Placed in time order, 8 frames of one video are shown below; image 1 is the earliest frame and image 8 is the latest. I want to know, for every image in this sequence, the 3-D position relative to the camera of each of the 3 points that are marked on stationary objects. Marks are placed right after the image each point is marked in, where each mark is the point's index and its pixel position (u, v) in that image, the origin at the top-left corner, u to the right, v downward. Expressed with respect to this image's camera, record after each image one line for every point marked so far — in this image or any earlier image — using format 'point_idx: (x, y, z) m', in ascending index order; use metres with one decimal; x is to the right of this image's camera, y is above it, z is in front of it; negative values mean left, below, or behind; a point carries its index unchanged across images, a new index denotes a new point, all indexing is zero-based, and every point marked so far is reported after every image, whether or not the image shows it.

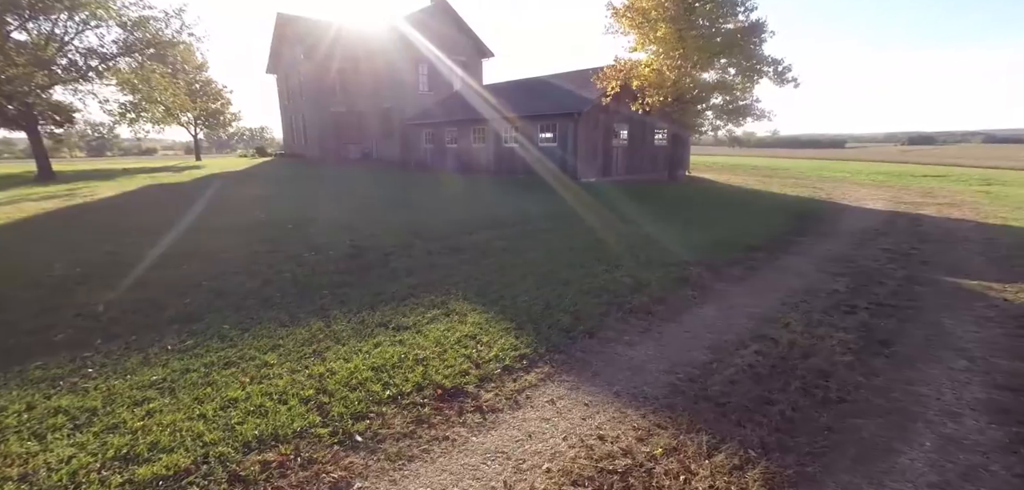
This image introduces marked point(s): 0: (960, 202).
0: (+15.0, +1.4, +16.1) m
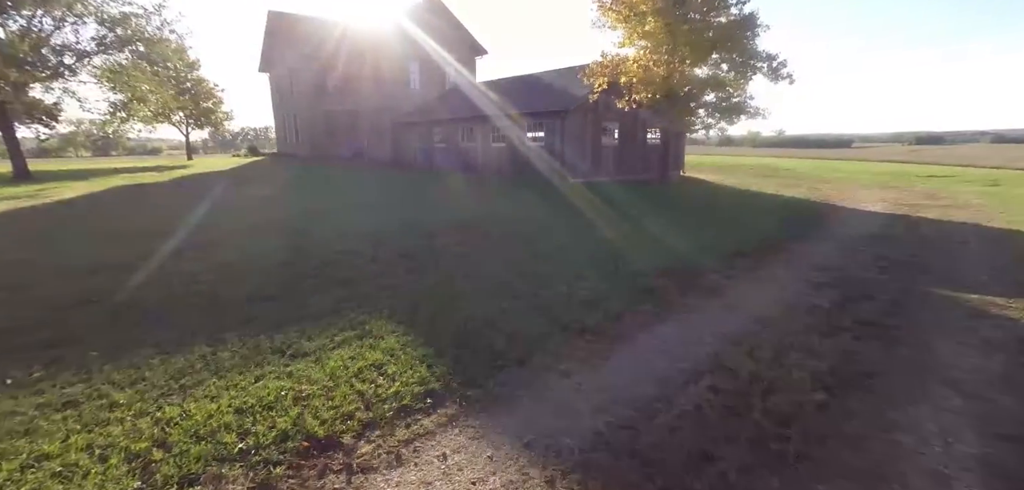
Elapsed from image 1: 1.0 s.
0: (+14.4, +1.3, +15.4) m
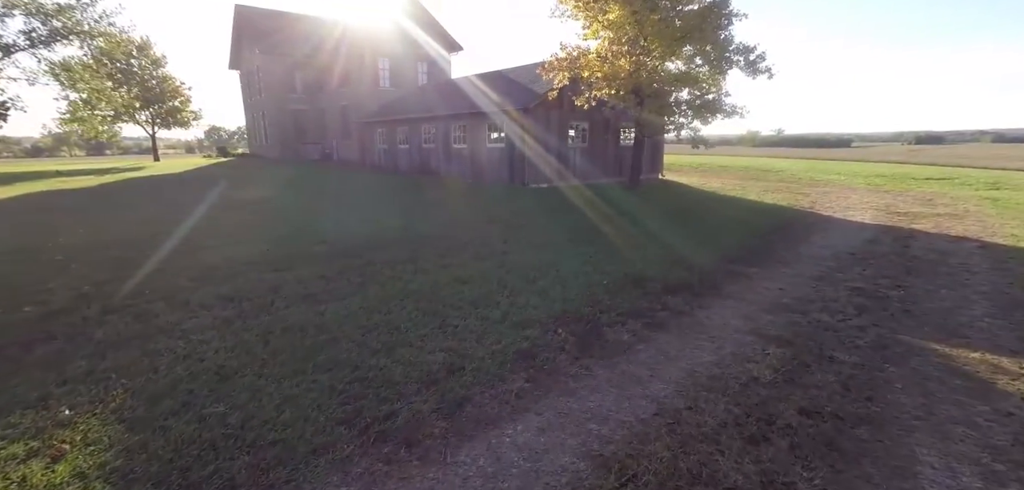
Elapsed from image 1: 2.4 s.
0: (+13.0, +0.9, +13.9) m
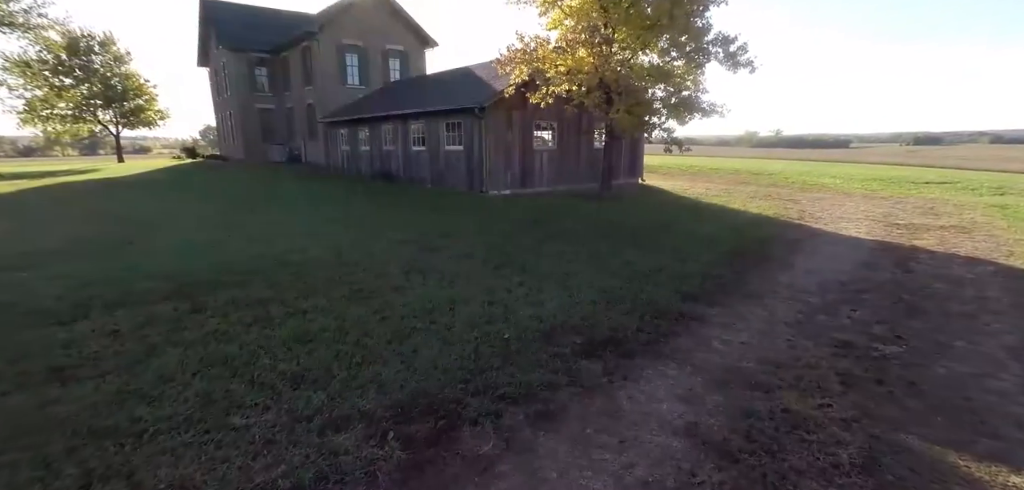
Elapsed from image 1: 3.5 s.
0: (+11.7, +0.5, +12.4) m
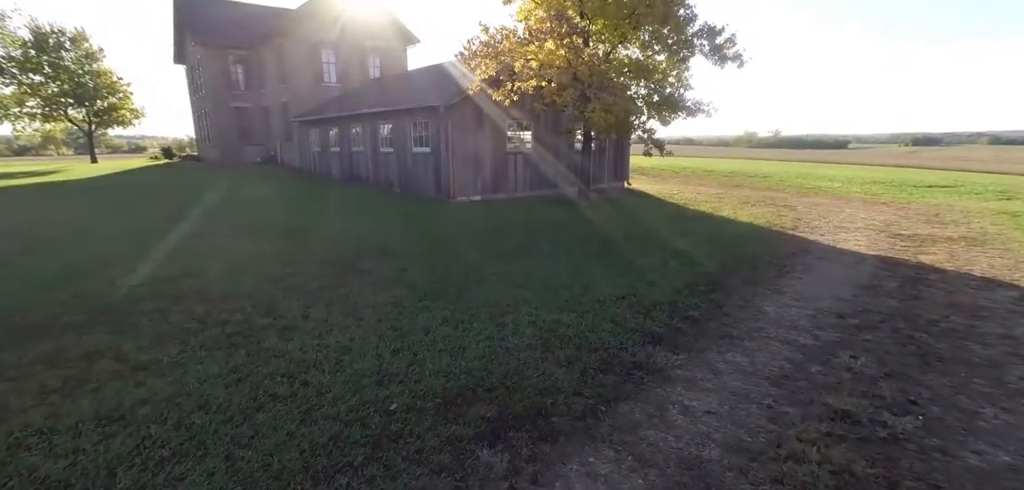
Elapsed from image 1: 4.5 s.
0: (+10.9, +0.3, +11.2) m
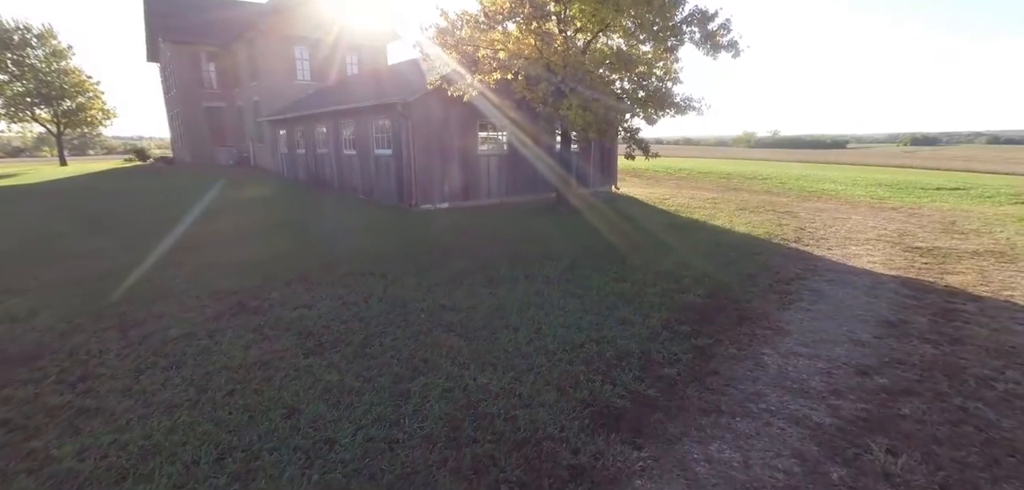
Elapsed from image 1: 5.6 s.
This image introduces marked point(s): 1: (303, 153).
0: (+10.2, 0.0, +9.9) m
1: (-7.6, +3.4, +17.5) m
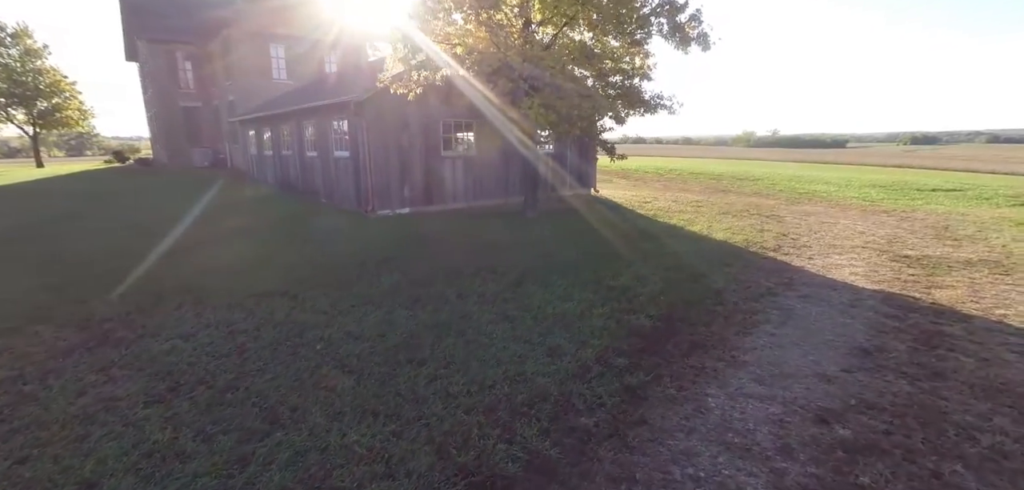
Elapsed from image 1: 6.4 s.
0: (+9.4, -0.2, +9.2) m
1: (-8.4, +3.2, +16.8) m
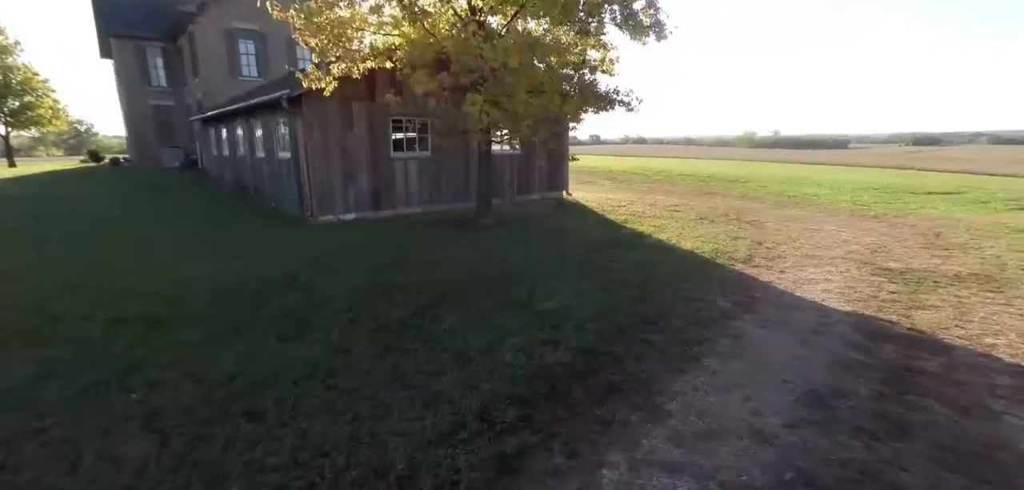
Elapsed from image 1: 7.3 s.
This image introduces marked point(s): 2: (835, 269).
0: (+8.4, -0.4, +8.3) m
1: (-9.4, +3.0, +16.0) m
2: (+5.7, -0.4, +8.4) m
